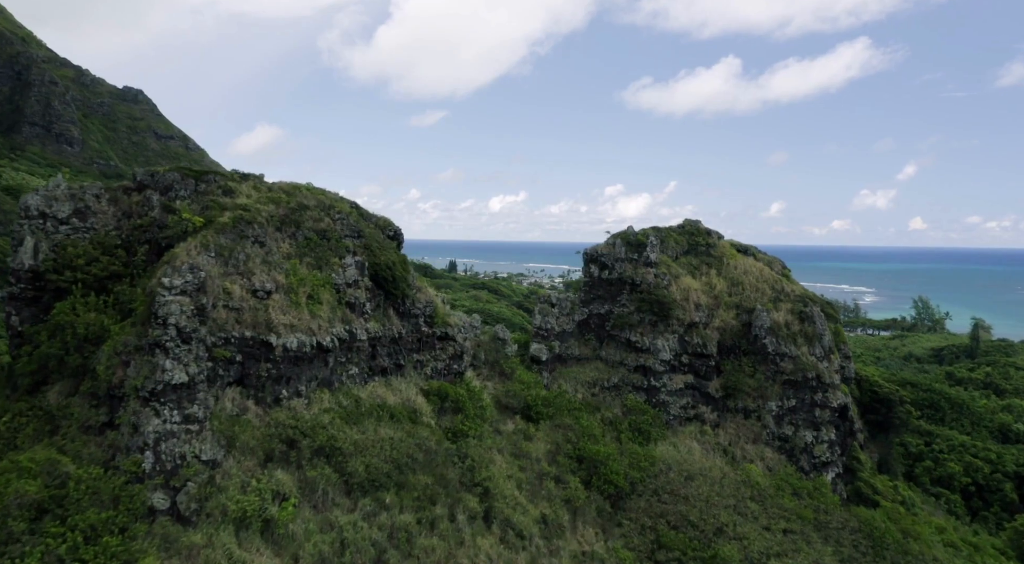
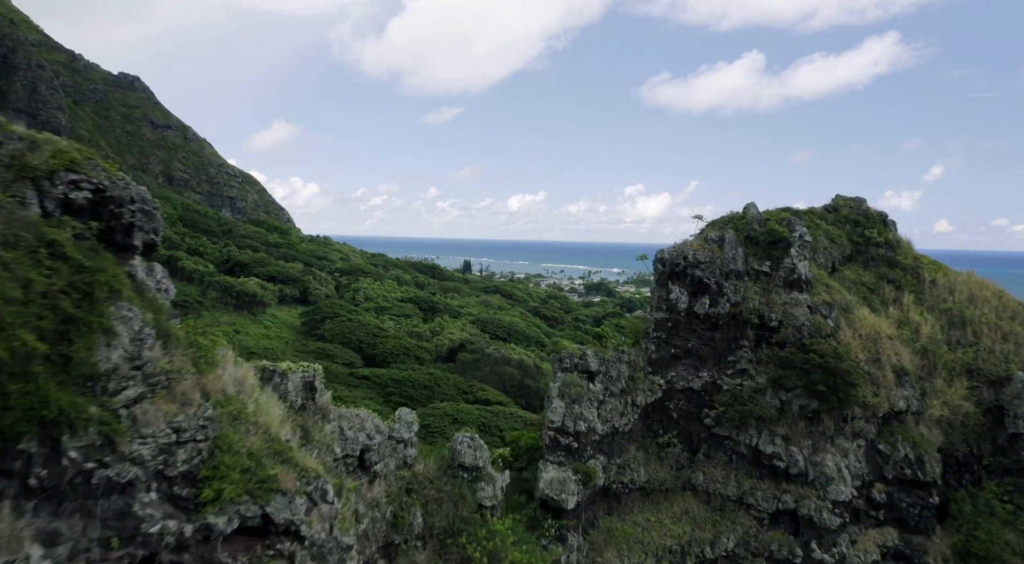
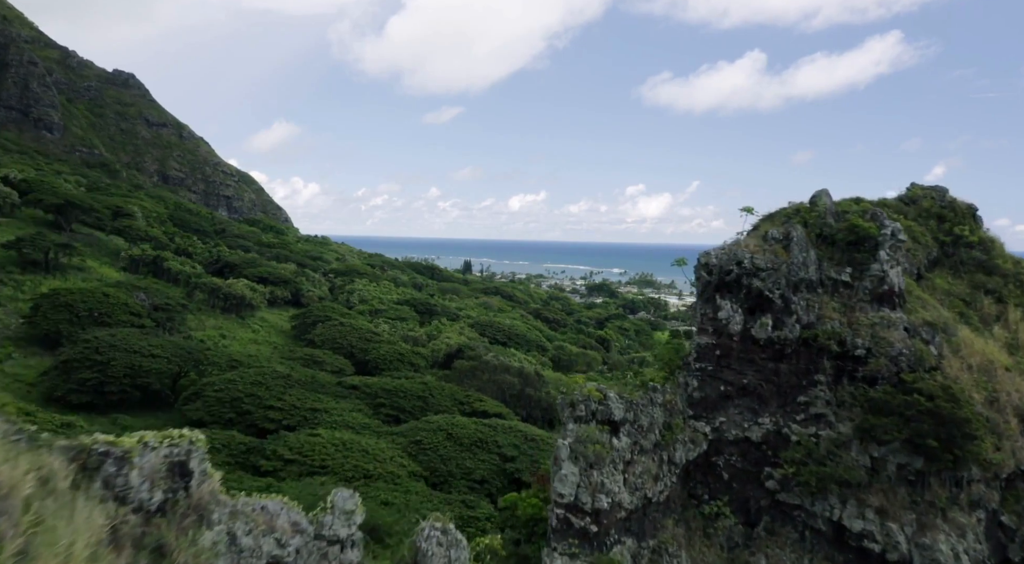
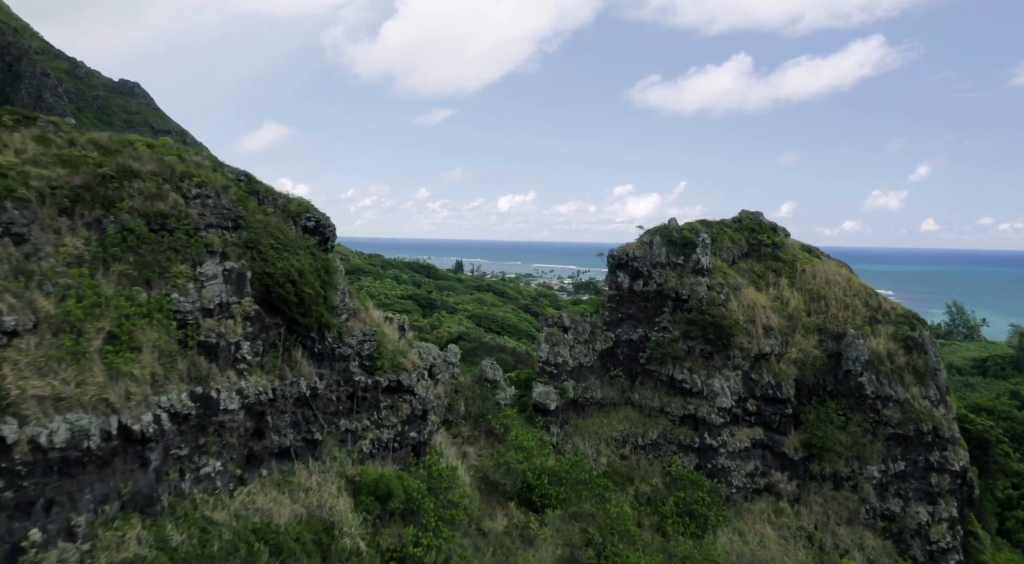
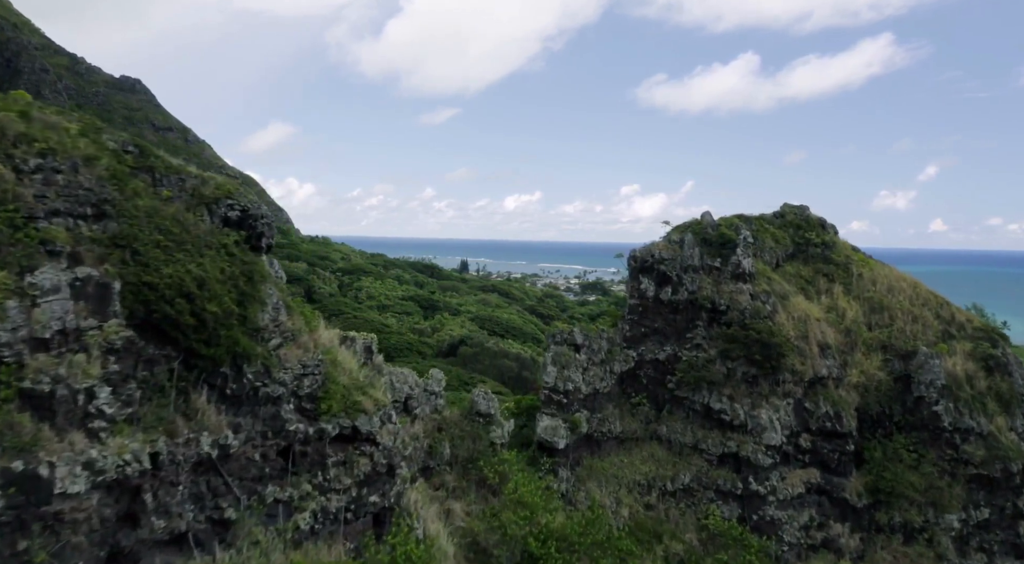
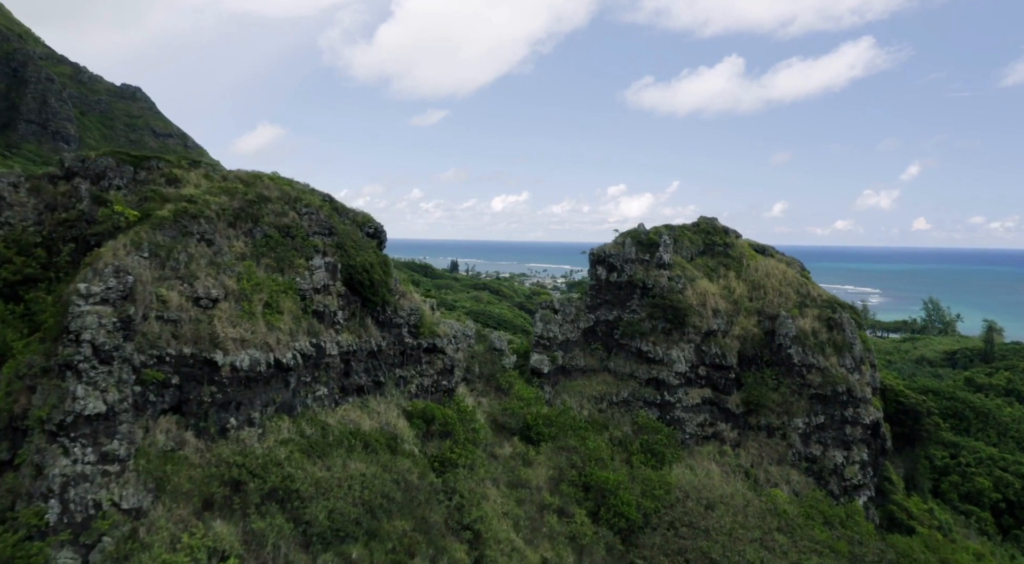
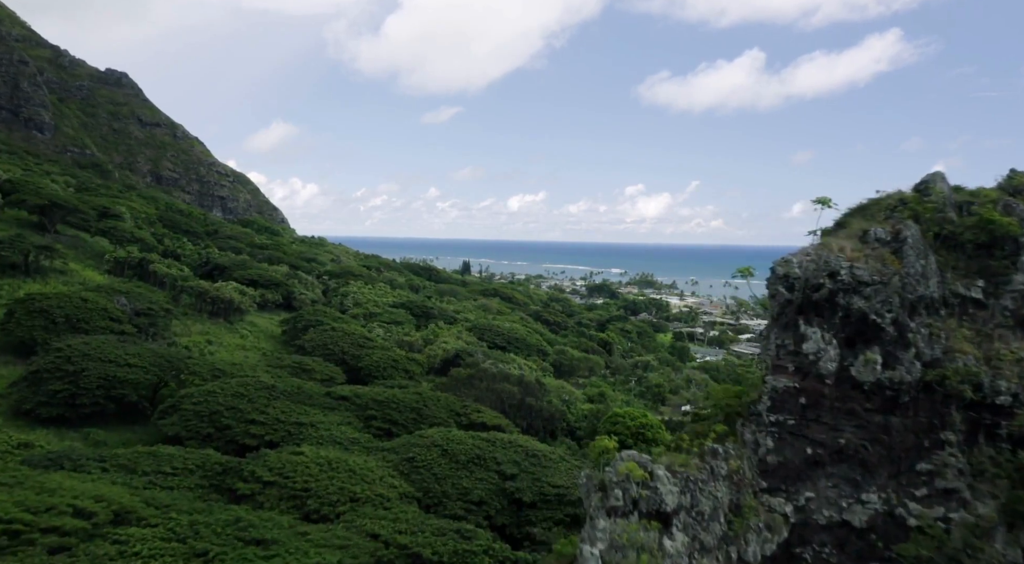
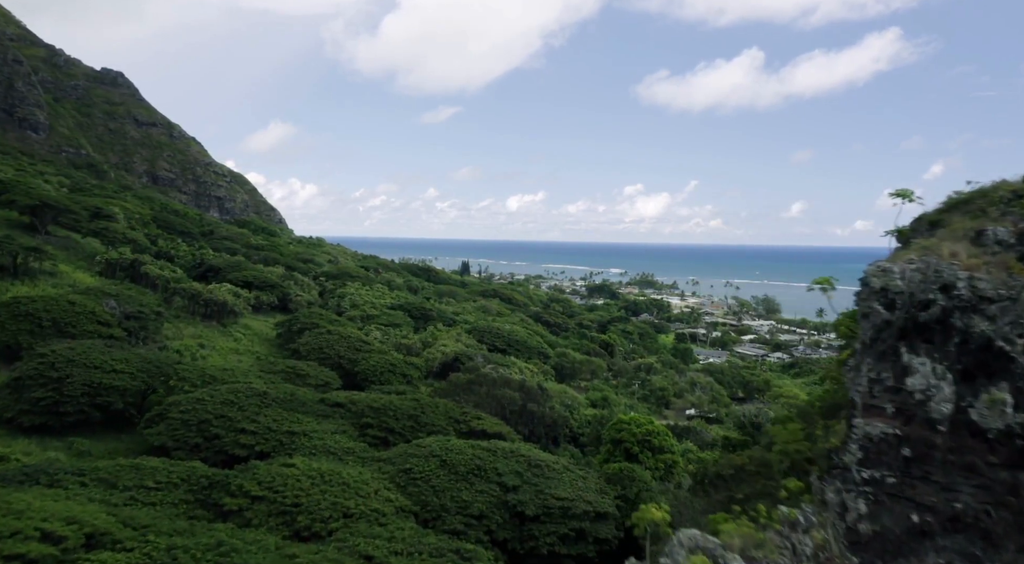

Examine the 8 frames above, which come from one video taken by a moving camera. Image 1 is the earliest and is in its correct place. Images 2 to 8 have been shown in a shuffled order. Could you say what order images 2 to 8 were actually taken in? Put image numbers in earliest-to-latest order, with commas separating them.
6, 4, 5, 2, 3, 7, 8
